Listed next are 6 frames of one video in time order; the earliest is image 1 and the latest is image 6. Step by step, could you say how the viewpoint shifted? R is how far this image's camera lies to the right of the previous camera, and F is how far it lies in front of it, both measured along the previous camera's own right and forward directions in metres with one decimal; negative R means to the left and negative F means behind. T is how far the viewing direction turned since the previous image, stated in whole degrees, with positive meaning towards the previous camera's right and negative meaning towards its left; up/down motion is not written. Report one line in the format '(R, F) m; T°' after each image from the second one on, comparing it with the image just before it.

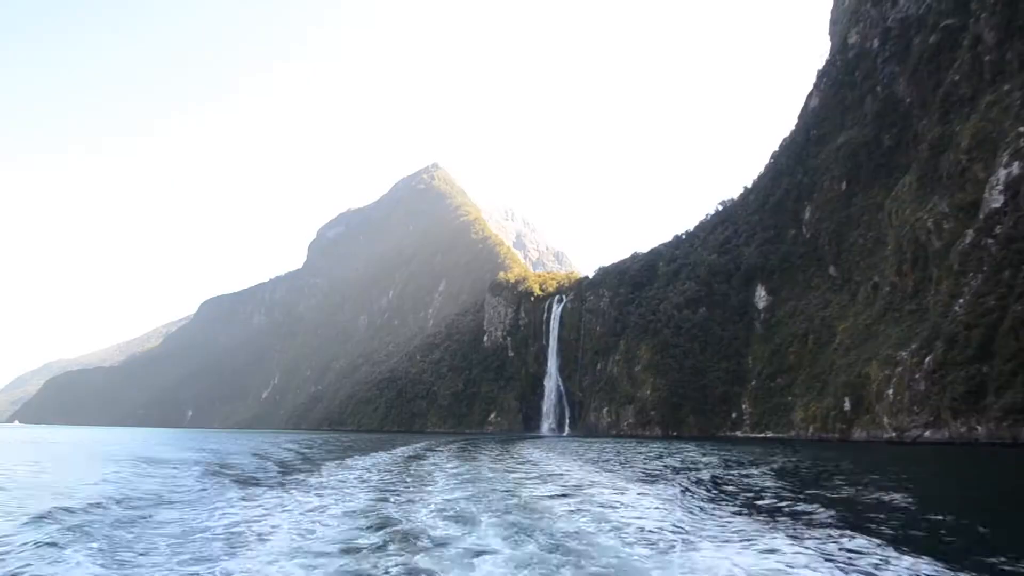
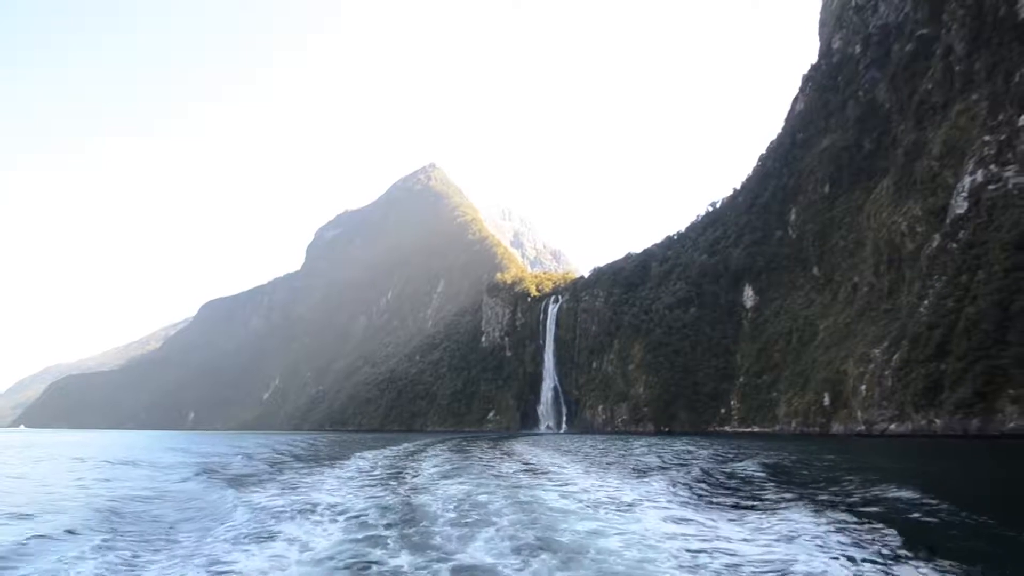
(+0.3, -2.7) m; 0°
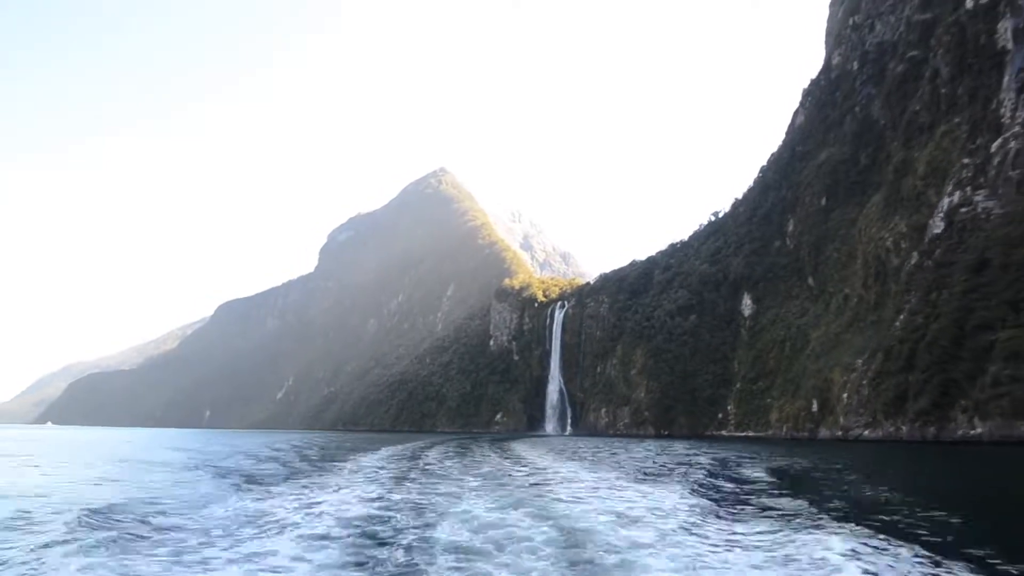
(+0.5, -3.5) m; -1°
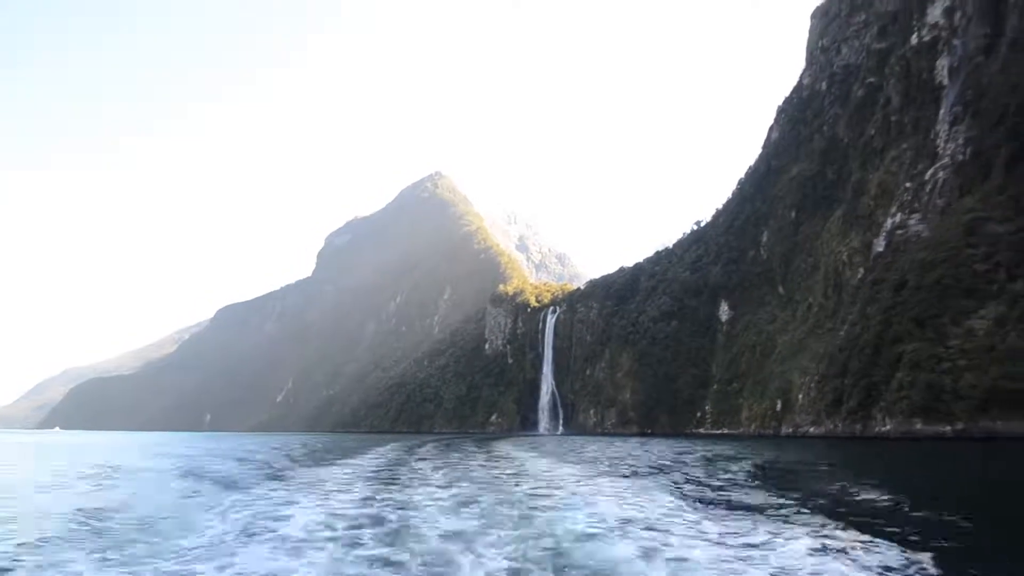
(+0.5, -6.0) m; 0°
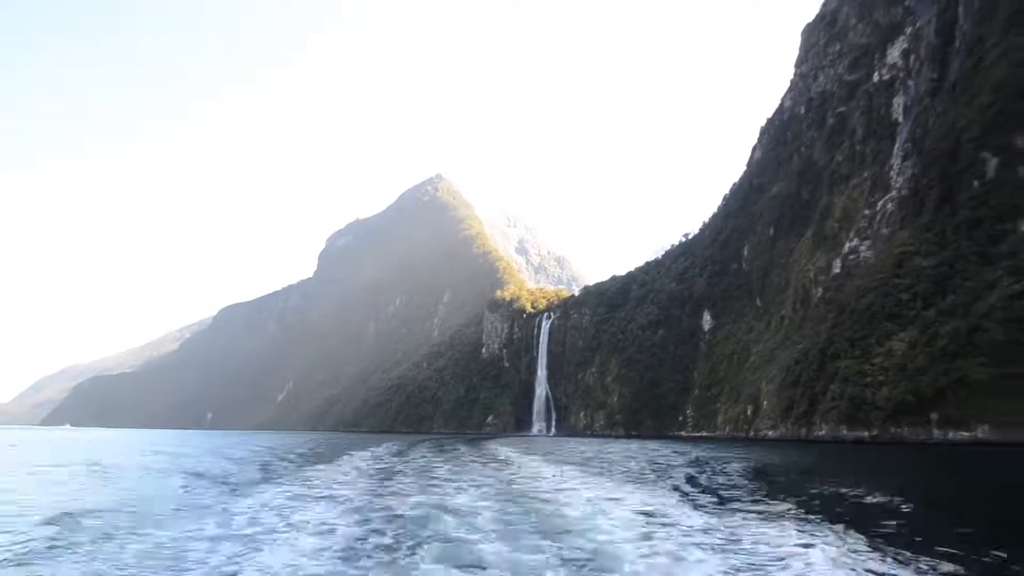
(+0.5, -6.1) m; 0°
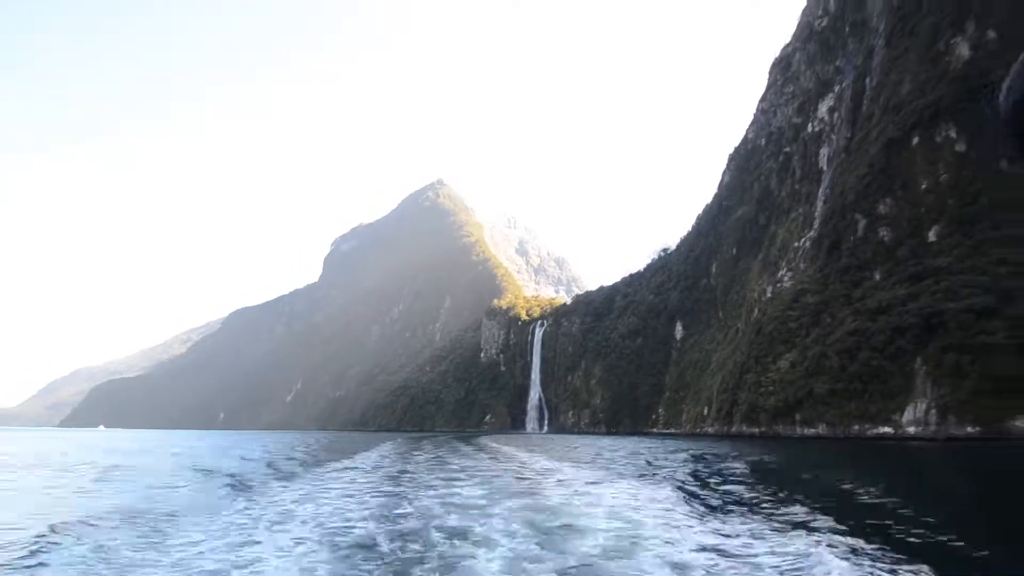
(+1.4, -13.0) m; 0°
